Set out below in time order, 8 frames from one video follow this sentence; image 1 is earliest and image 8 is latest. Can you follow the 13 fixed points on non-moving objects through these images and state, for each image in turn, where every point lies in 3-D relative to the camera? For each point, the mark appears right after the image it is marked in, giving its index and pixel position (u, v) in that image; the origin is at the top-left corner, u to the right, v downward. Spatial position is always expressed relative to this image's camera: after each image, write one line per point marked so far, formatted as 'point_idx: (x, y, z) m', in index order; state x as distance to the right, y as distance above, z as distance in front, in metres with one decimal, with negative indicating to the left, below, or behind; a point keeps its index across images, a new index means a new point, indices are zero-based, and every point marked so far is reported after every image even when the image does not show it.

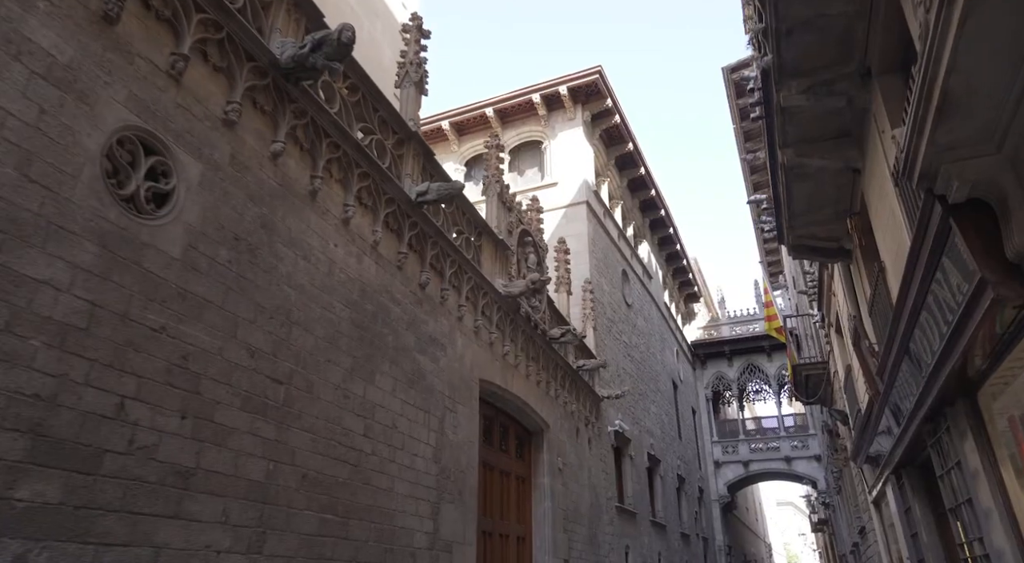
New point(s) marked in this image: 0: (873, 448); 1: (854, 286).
0: (+4.1, -1.9, +7.6) m
1: (+3.7, 0.0, +7.3) m
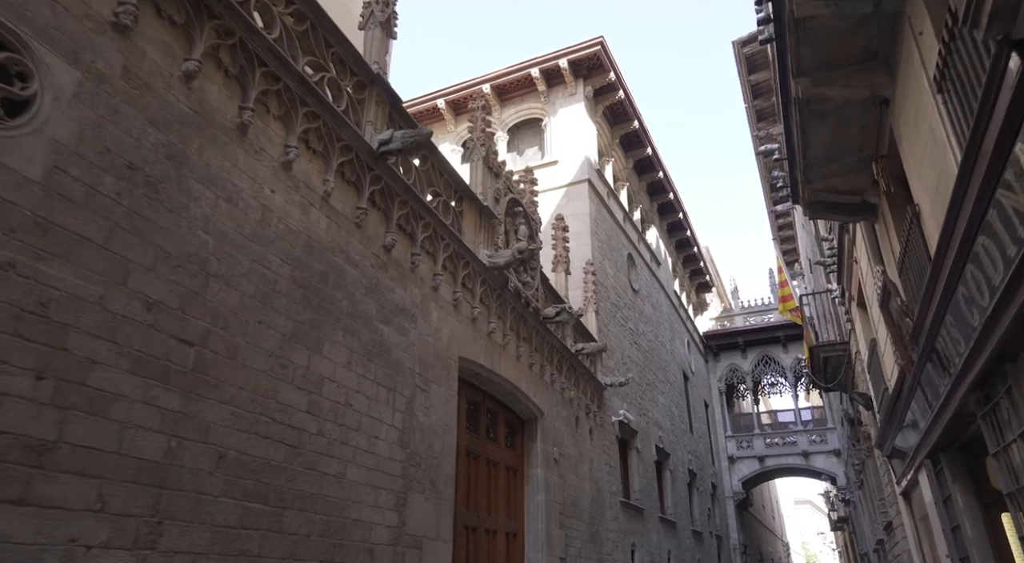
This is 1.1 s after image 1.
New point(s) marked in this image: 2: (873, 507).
0: (+3.9, -1.5, +6.8) m
1: (+3.5, +0.3, +6.5) m
2: (+6.6, -4.1, +12.5) m
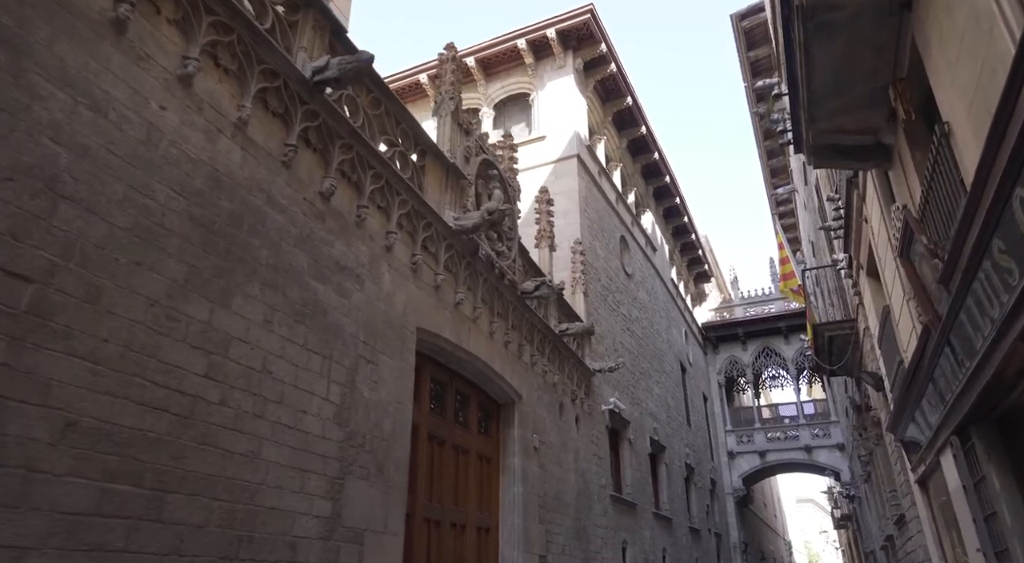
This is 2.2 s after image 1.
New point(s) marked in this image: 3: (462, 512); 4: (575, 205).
0: (+3.6, -1.1, +5.9) m
1: (+3.2, +0.7, +5.6) m
2: (+6.3, -3.7, +11.7) m
3: (-0.5, -2.5, +7.3) m
4: (+1.3, +1.5, +13.6) m
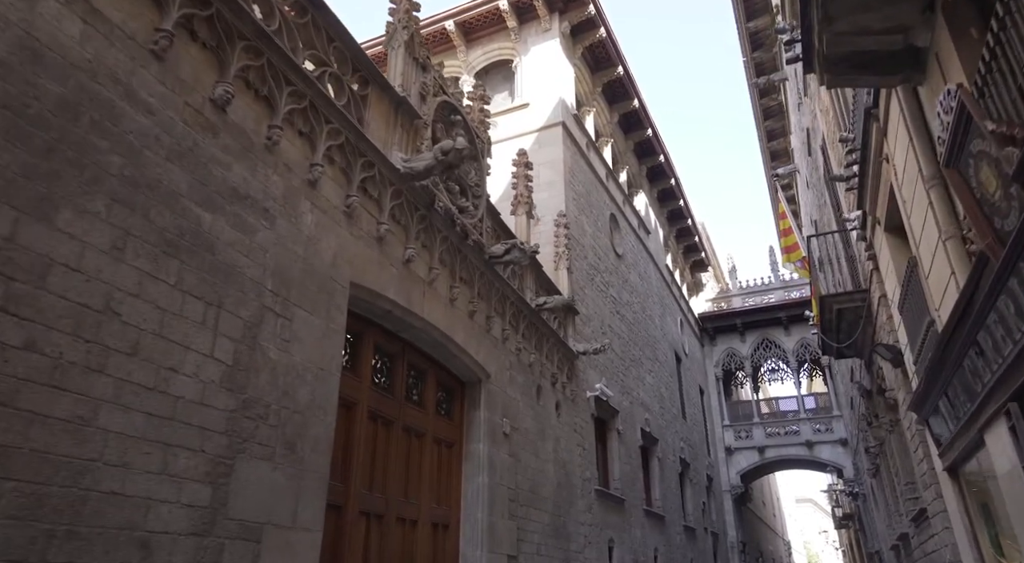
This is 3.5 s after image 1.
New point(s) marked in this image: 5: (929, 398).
0: (+3.2, -0.7, +4.9) m
1: (+2.8, +1.1, +4.6) m
2: (+5.9, -3.3, +10.6) m
3: (-0.9, -2.1, +6.3) m
4: (+0.9, +2.0, +12.5) m
5: (+3.6, -1.0, +5.9) m
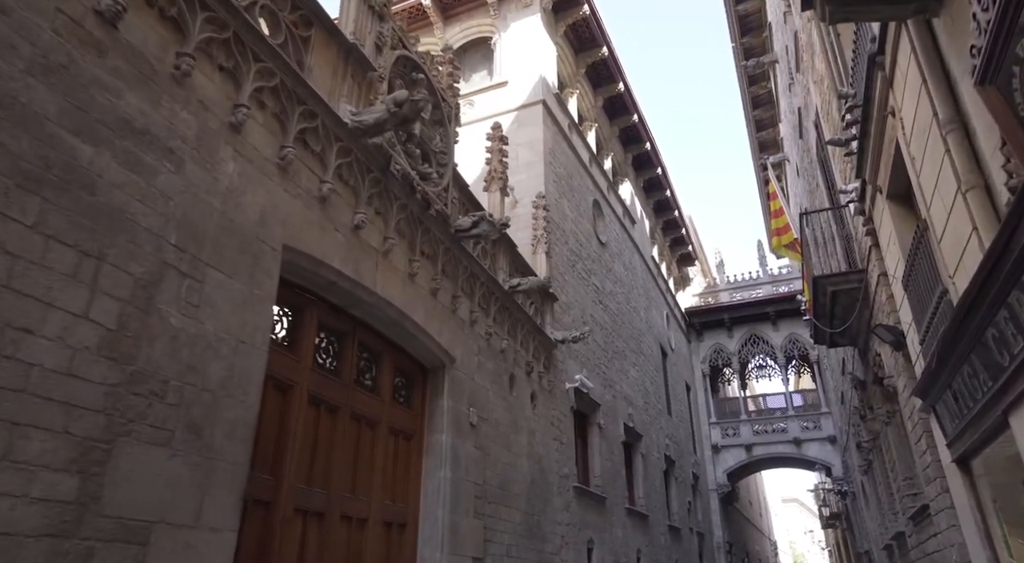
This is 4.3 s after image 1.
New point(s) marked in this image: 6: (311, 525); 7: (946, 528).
0: (+2.9, -0.5, +4.3) m
1: (+2.5, +1.4, +3.9) m
2: (+5.5, -3.1, +10.0) m
3: (-1.2, -1.8, +5.6) m
4: (+0.5, +2.2, +11.9) m
5: (+3.3, -0.8, +5.3) m
6: (-1.5, -1.8, +5.0) m
7: (+3.9, -2.2, +6.1) m
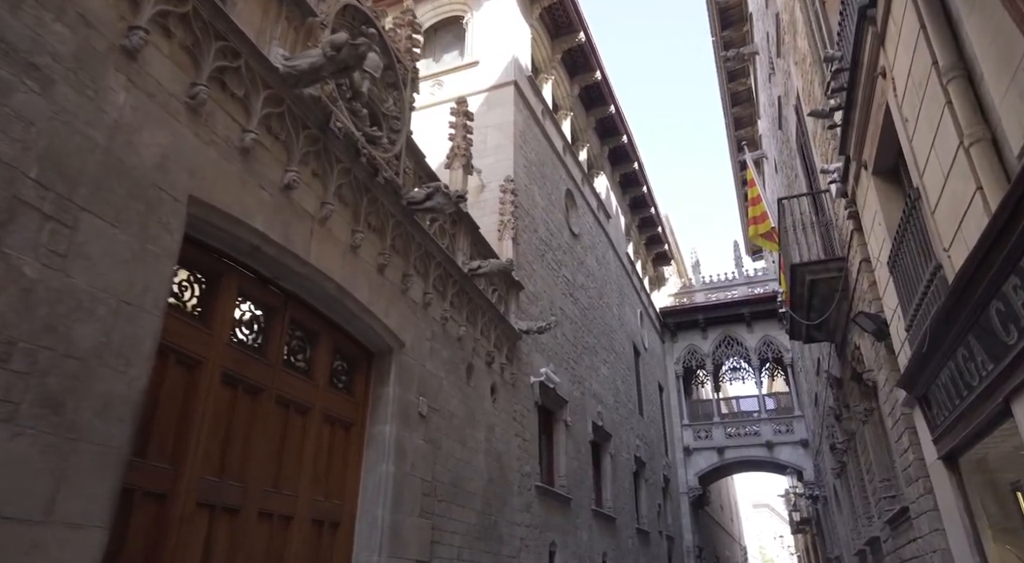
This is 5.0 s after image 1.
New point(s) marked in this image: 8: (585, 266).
0: (+2.6, -0.3, +3.8) m
1: (+2.2, +1.5, +3.5) m
2: (+4.9, -3.0, +9.6) m
3: (-1.6, -1.6, +5.0) m
4: (-0.1, +2.4, +11.3) m
5: (+2.9, -0.6, +4.8) m
6: (-1.8, -1.5, +4.3) m
7: (+3.4, -2.1, +5.6) m
8: (+1.5, +0.3, +14.4) m
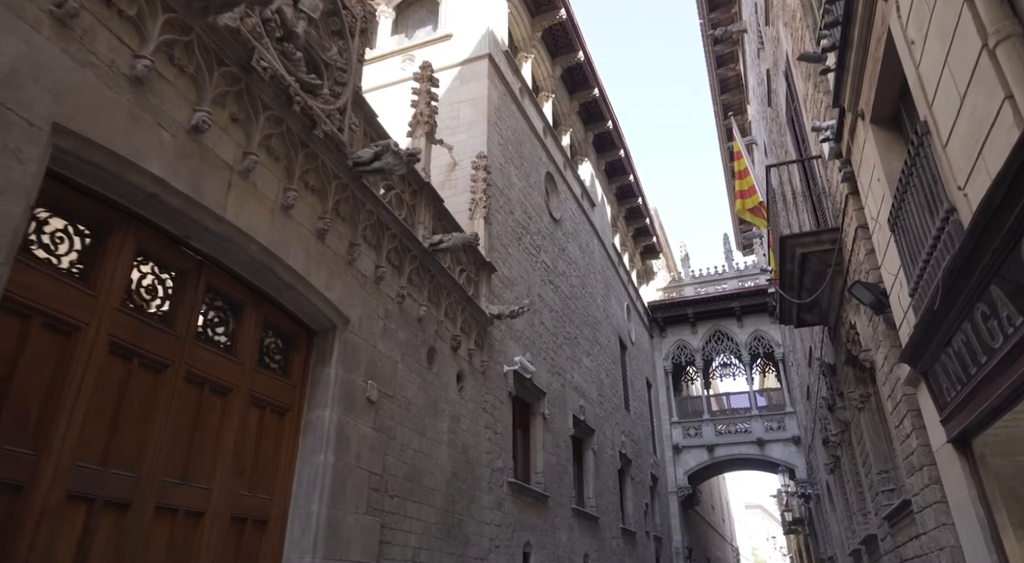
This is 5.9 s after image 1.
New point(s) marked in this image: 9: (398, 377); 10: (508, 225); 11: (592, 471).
0: (+2.2, 0.0, +3.1) m
1: (+1.9, +1.8, +2.8) m
2: (+4.6, -2.7, +9.0) m
3: (-2.0, -1.3, +4.3) m
4: (-0.5, +2.6, +10.6) m
5: (+2.6, -0.4, +4.1) m
6: (-2.2, -1.3, +3.6) m
7: (+3.1, -1.8, +5.0) m
8: (+1.1, +0.6, +13.8) m
9: (-1.1, -0.9, +6.5) m
10: (-0.1, +0.9, +10.7) m
11: (+1.5, -3.5, +12.8) m
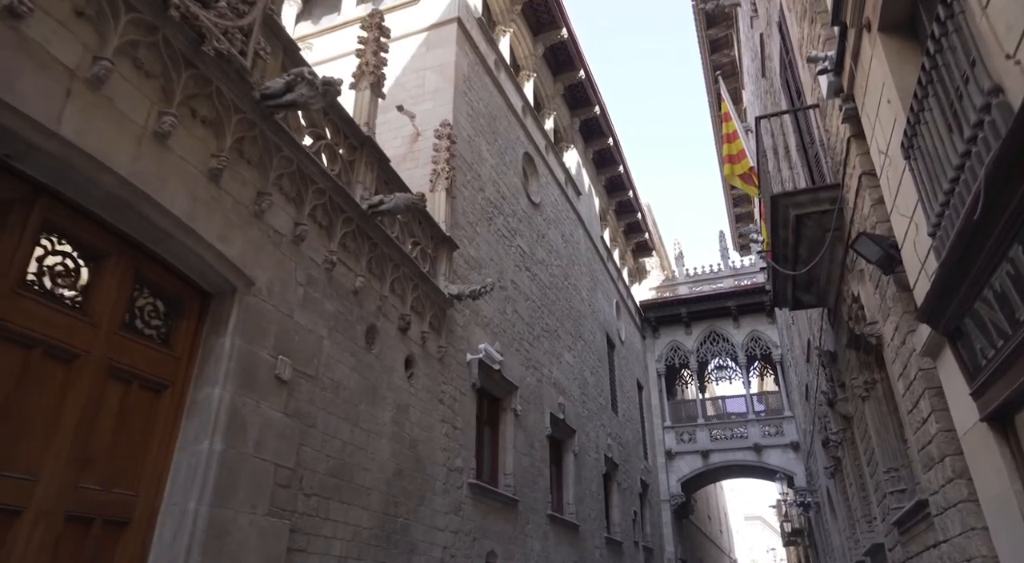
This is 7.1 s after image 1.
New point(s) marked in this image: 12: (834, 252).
0: (+1.8, +0.3, +2.2) m
1: (+1.5, +2.2, +1.9) m
2: (+4.1, -2.5, +8.0) m
3: (-2.4, -1.0, +3.3) m
4: (-0.9, +2.9, +9.7) m
5: (+2.1, 0.0, +3.2) m
6: (-2.6, -0.9, +2.7) m
7: (+2.6, -1.5, +4.0) m
8: (+0.7, +0.8, +12.9) m
9: (-1.5, -0.6, +5.6) m
10: (-0.5, +1.1, +9.8) m
11: (+1.0, -3.3, +11.8) m
12: (+3.0, +0.3, +6.2) m
